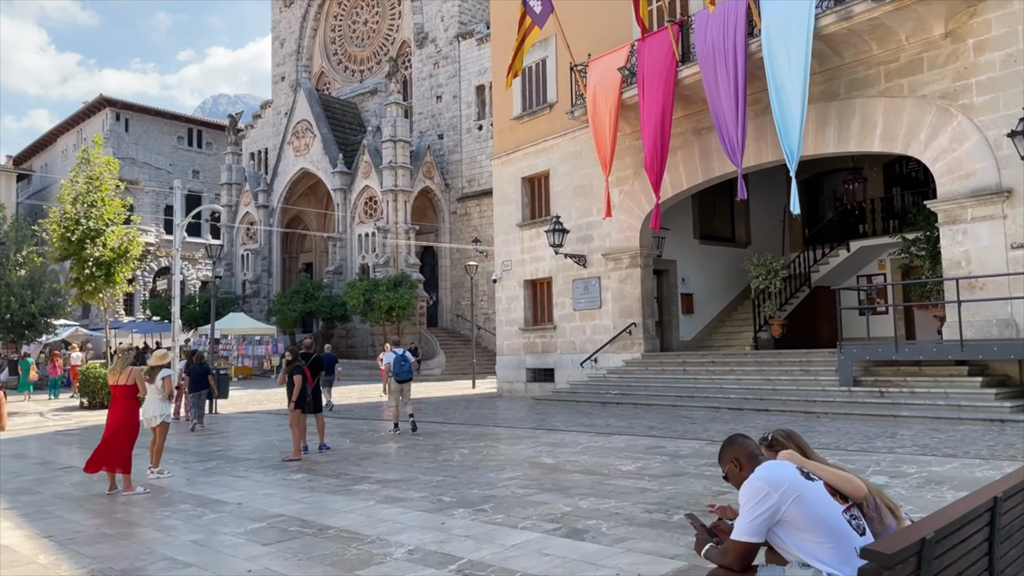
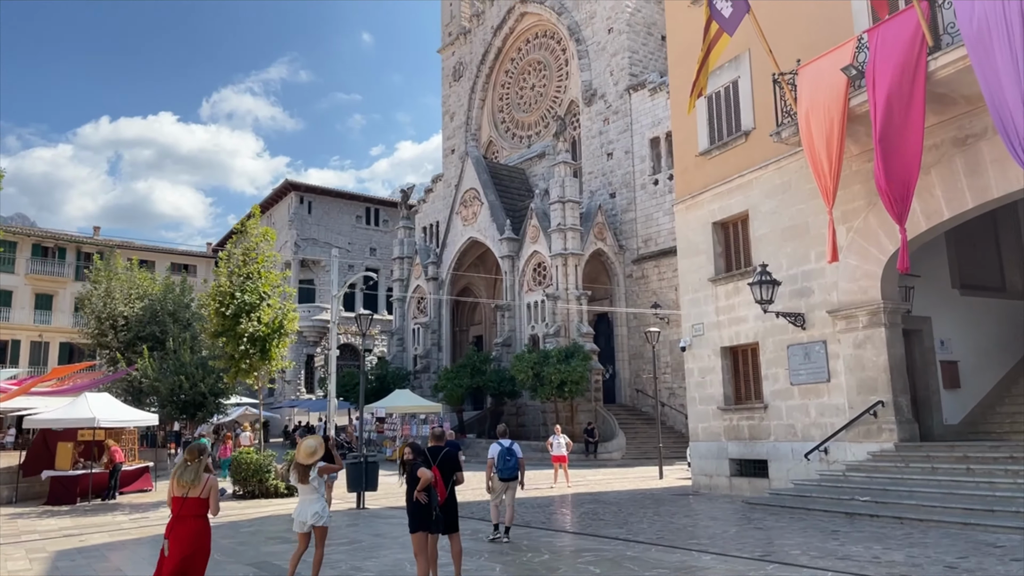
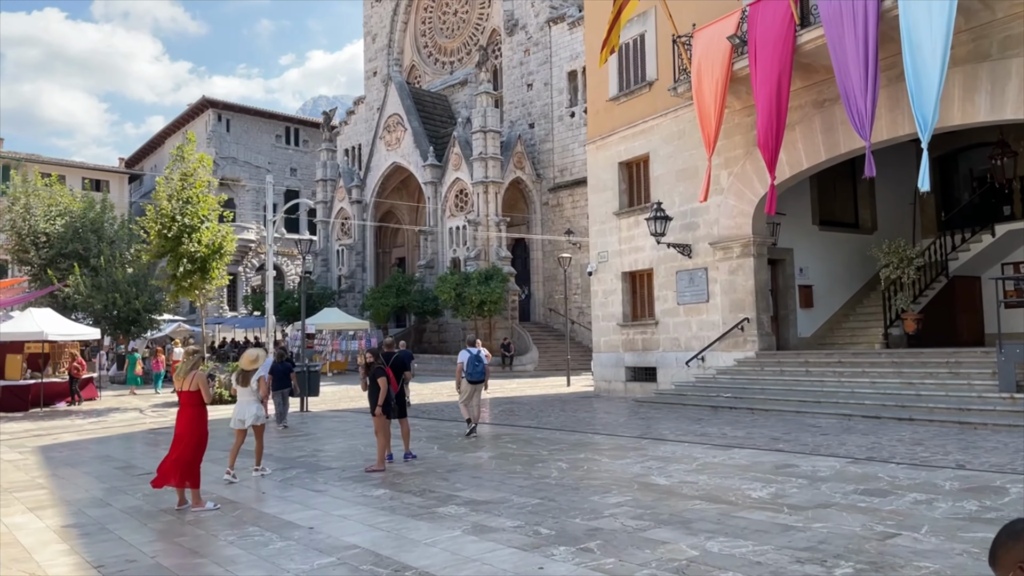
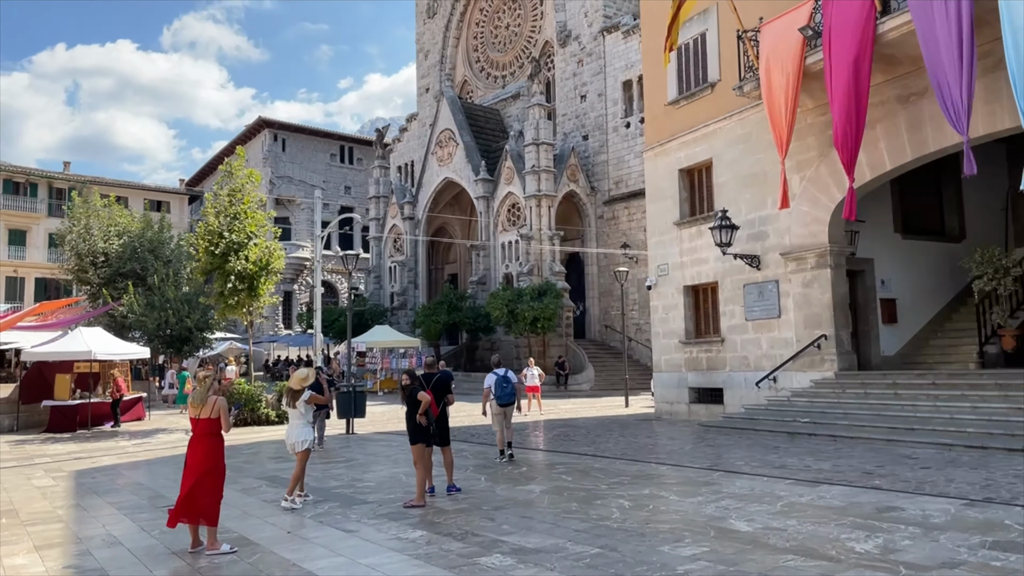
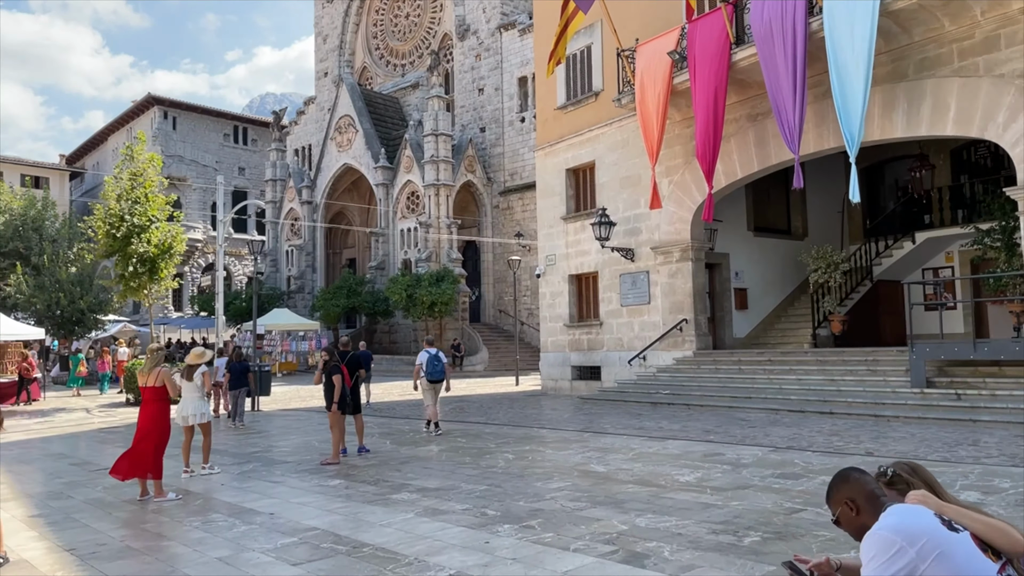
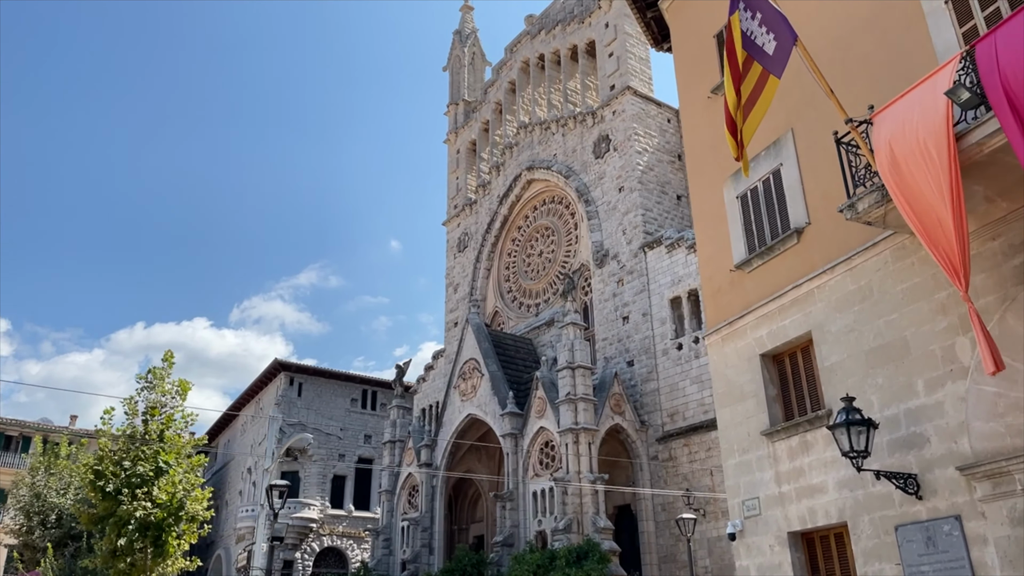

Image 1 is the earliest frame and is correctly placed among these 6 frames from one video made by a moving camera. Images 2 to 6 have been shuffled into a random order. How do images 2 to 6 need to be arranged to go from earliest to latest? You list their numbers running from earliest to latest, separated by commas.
5, 3, 4, 2, 6
